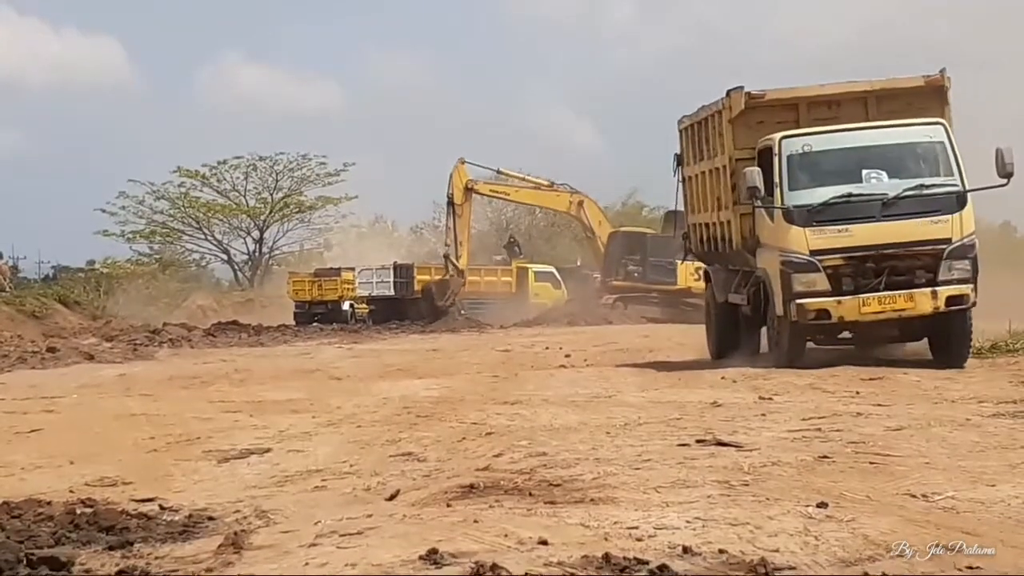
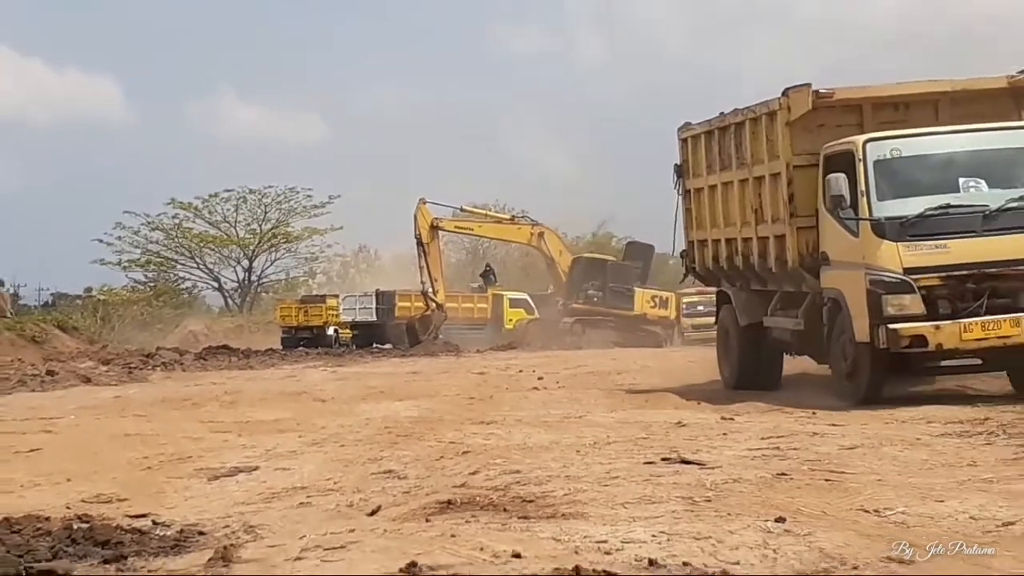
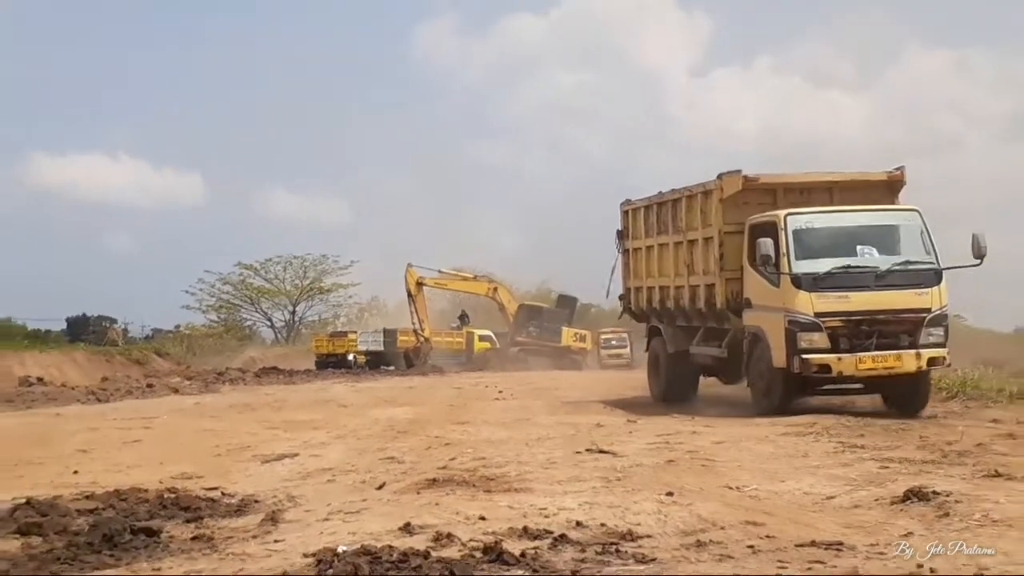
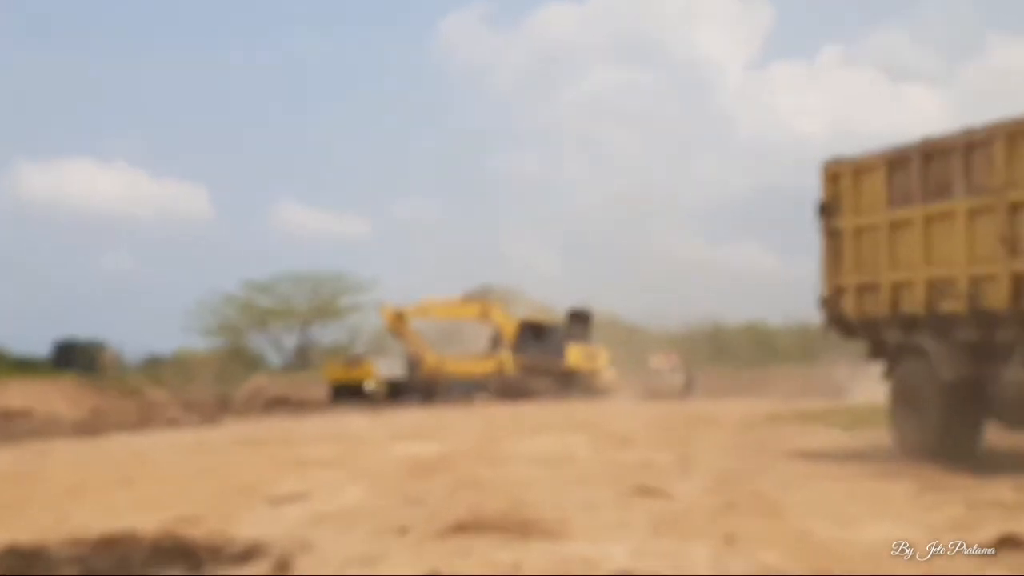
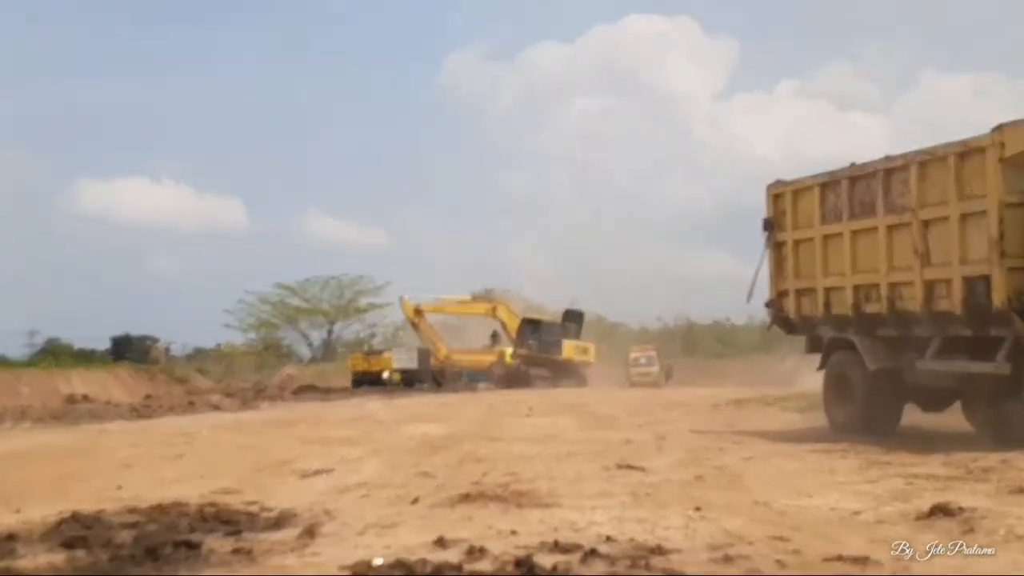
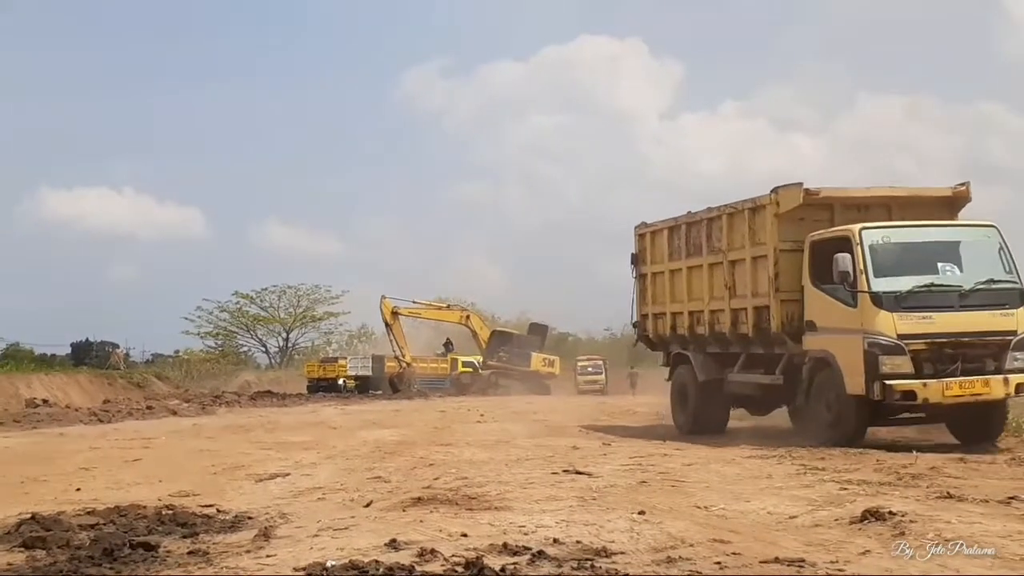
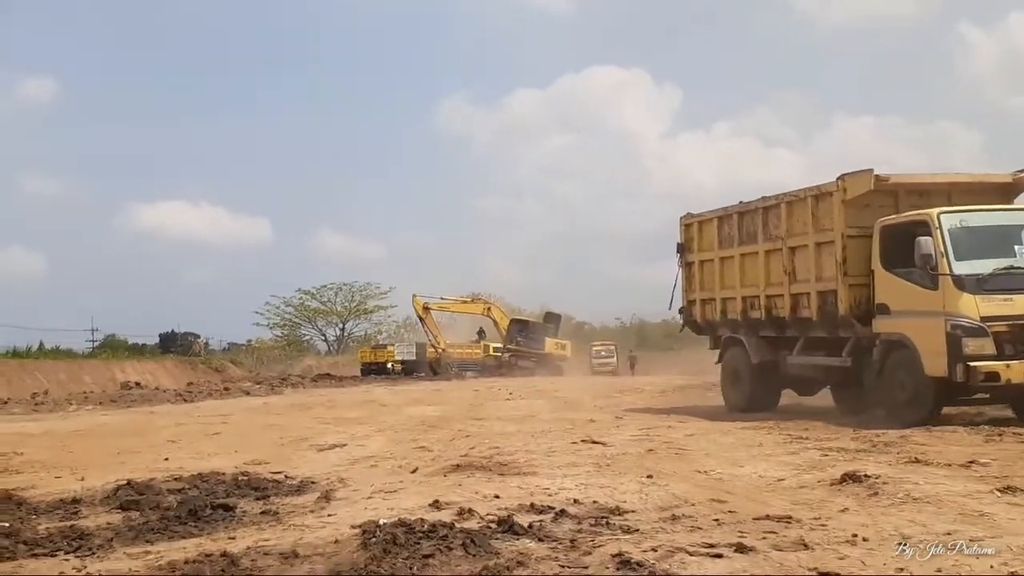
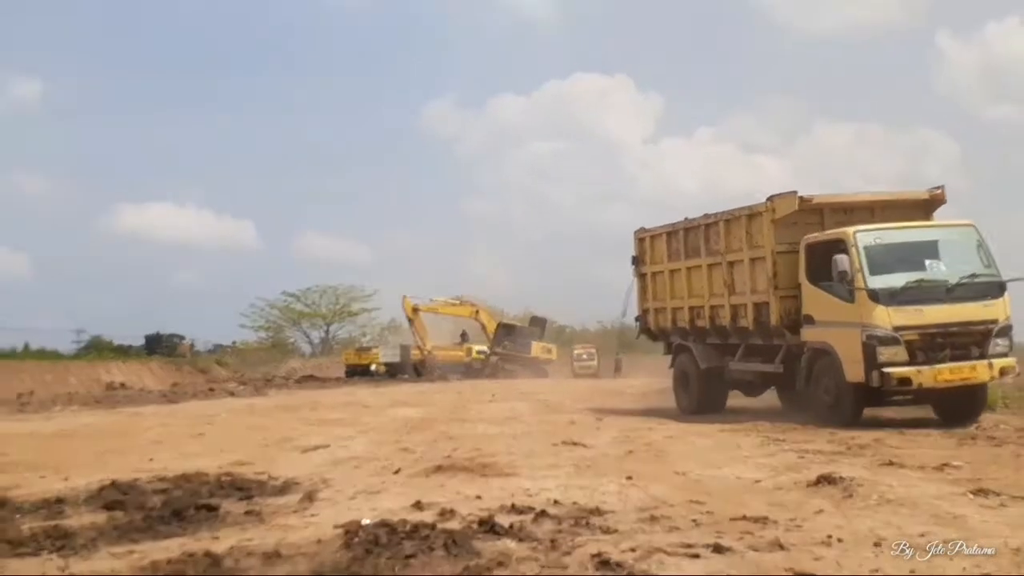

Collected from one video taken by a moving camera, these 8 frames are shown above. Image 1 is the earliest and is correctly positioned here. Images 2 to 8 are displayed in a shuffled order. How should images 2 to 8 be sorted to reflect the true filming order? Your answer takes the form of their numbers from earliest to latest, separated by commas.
2, 3, 6, 8, 7, 5, 4
